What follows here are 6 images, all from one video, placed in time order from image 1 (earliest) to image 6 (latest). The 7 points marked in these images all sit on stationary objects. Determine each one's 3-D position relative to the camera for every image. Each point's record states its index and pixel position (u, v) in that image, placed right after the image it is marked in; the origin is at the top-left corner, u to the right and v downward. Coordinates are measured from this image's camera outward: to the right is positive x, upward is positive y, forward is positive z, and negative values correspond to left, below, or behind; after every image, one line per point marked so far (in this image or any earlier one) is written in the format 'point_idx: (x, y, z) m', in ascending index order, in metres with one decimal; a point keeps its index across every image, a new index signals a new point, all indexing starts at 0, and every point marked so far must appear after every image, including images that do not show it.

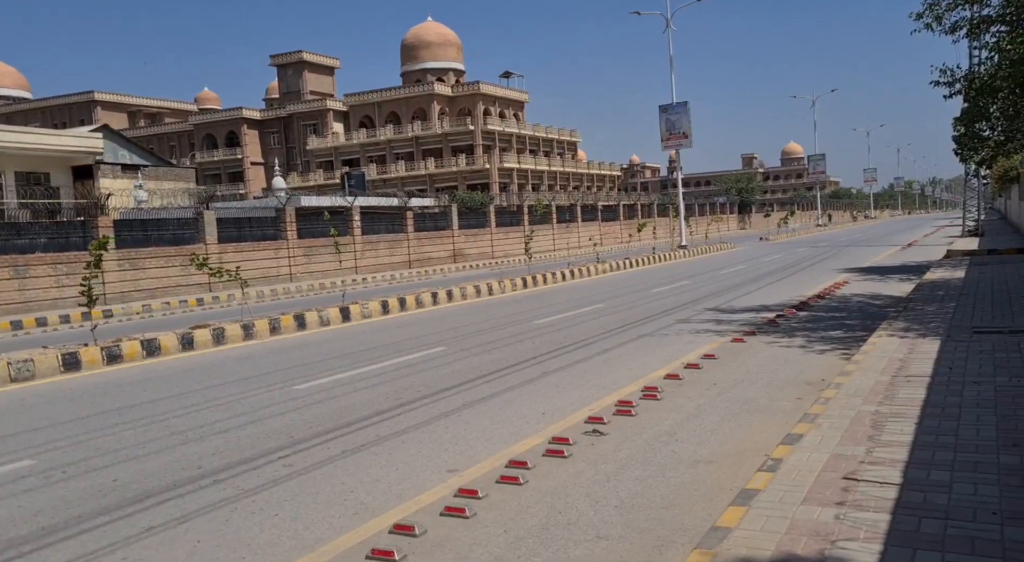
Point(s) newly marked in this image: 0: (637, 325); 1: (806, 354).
0: (+1.9, -0.7, +13.2) m
1: (+3.4, -0.8, +10.0) m
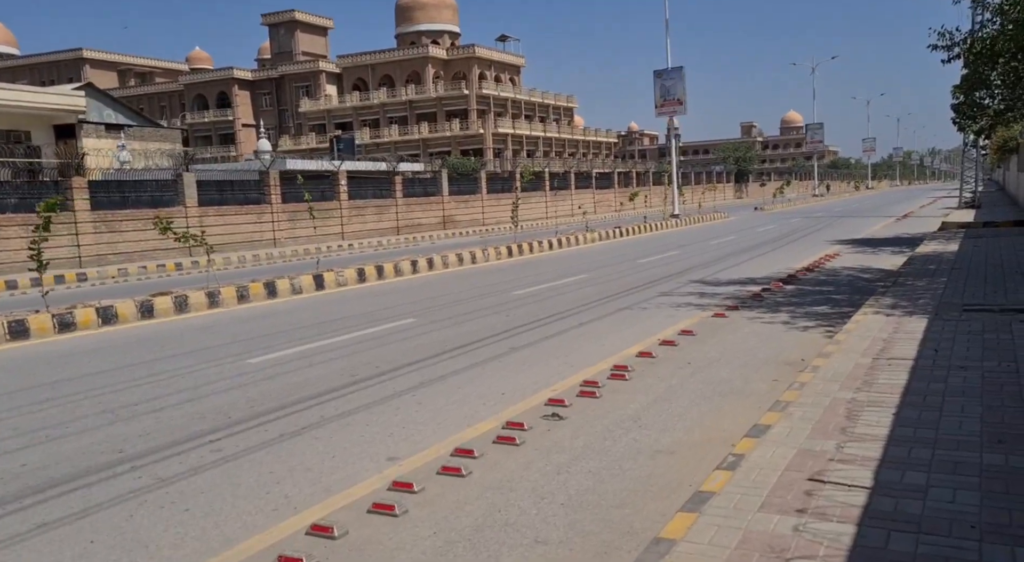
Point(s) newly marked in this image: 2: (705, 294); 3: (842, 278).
0: (+1.6, -0.2, +12.8) m
1: (+3.1, -0.6, +9.6) m
2: (+2.9, -0.2, +12.9) m
3: (+5.4, 0.0, +14.4) m
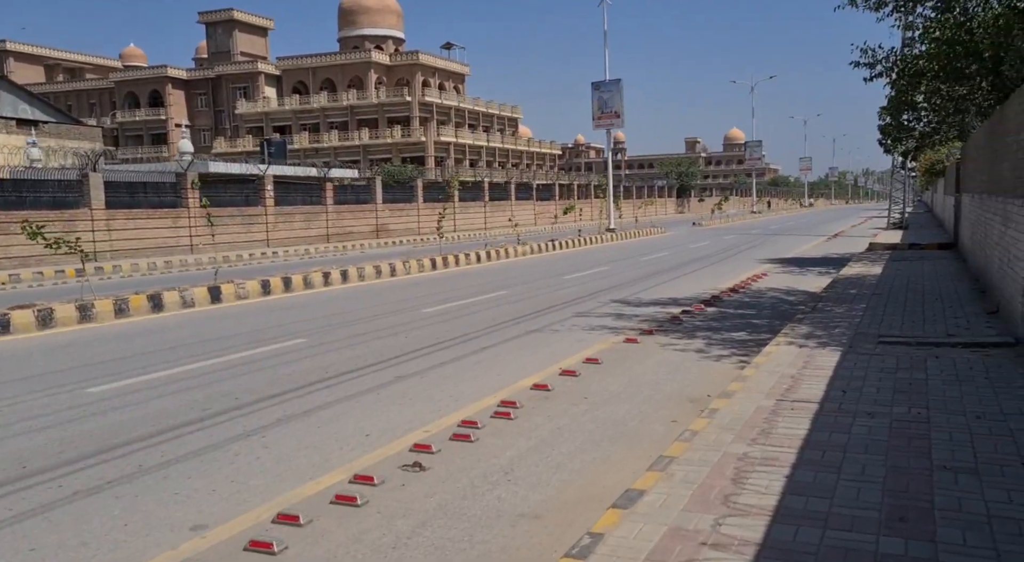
0: (+0.3, -0.5, +12.1) m
1: (+1.9, -0.8, +9.0) m
2: (+1.6, -0.5, +12.3) m
3: (+4.0, -0.3, +13.9) m
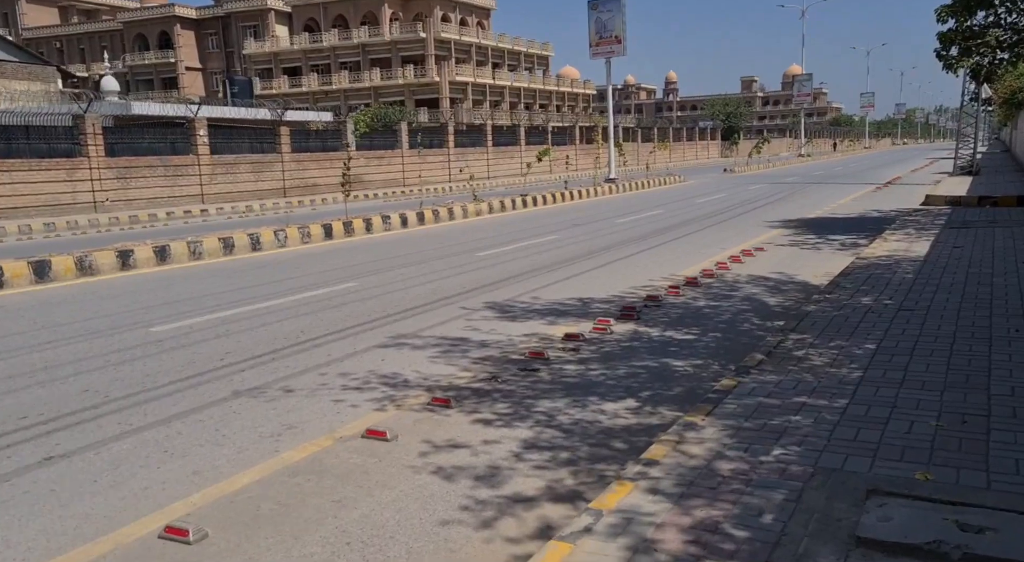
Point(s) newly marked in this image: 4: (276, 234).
0: (-1.7, -0.6, +7.1) m
1: (-0.3, -1.1, +3.9) m
2: (-0.4, -0.5, +7.2) m
3: (+2.1, -0.3, +8.7) m
4: (-4.0, +0.8, +14.8) m
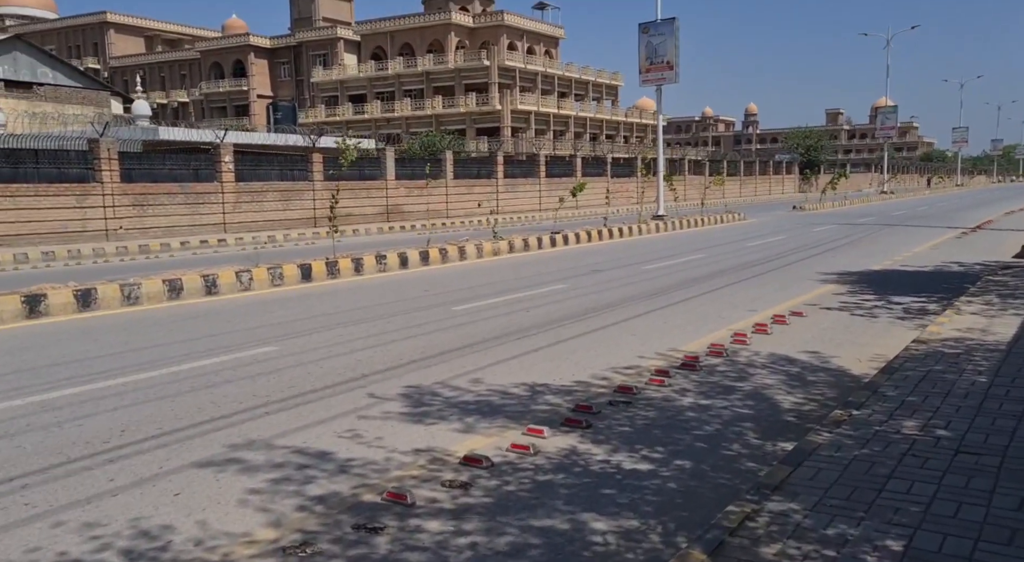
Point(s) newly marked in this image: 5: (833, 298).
0: (-2.5, -1.1, +5.0) m
1: (-1.3, -1.5, +1.8) m
2: (-1.2, -1.1, +5.0) m
3: (+1.5, -0.9, +6.3) m
4: (-4.1, +0.1, +13.0) m
5: (+4.4, -0.2, +11.9) m
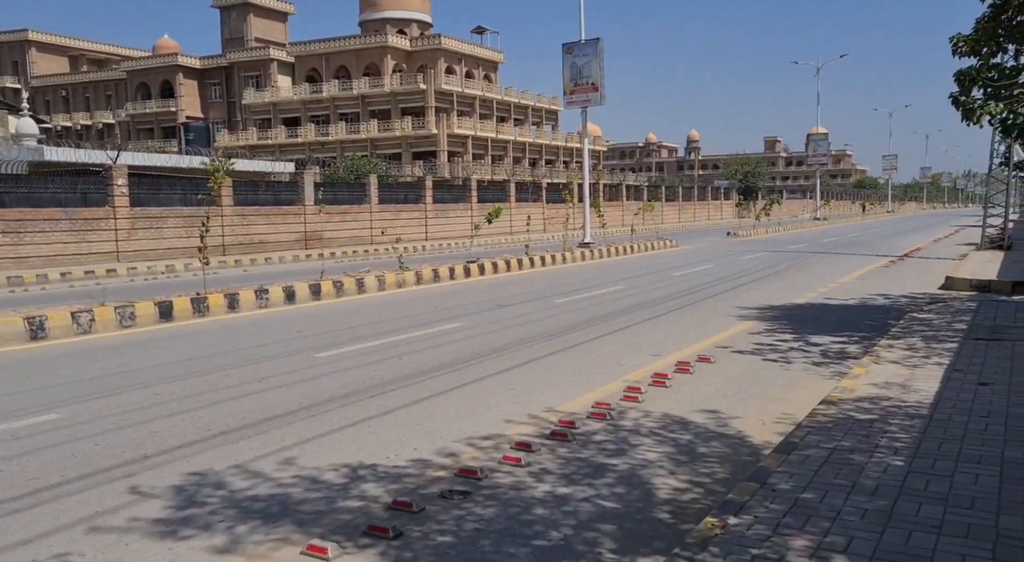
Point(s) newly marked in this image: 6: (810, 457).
0: (-3.6, -1.4, +3.4) m
1: (-2.2, -1.7, +0.2) m
2: (-2.3, -1.4, +3.5) m
3: (+0.4, -1.3, +4.9) m
4: (-5.6, -0.5, +11.2) m
5: (+2.9, -0.7, +10.6) m
6: (+1.8, -1.0, +5.0) m
